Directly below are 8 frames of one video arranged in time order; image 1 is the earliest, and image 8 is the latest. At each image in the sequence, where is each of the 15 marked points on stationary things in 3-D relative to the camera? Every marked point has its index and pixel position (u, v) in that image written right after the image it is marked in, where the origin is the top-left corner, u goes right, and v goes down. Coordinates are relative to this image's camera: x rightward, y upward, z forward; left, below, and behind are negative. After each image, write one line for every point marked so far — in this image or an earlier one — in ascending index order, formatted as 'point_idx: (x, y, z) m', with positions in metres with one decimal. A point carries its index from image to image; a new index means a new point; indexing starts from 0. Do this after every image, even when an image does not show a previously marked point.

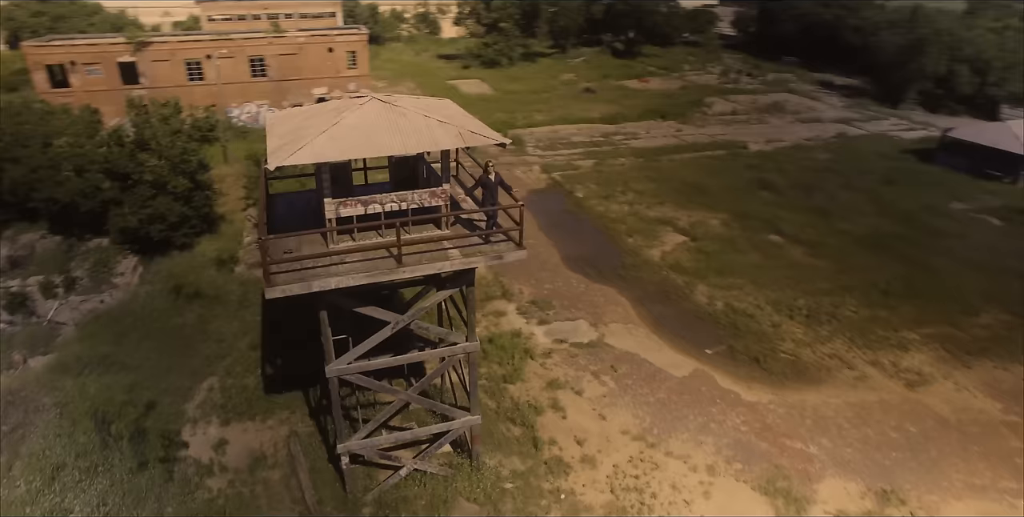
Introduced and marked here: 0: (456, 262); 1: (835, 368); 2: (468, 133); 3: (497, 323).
0: (-0.8, 0.0, +9.3) m
1: (+7.7, -2.6, +15.6) m
2: (-0.6, +1.8, +9.1) m
3: (-0.4, -1.7, +17.3) m
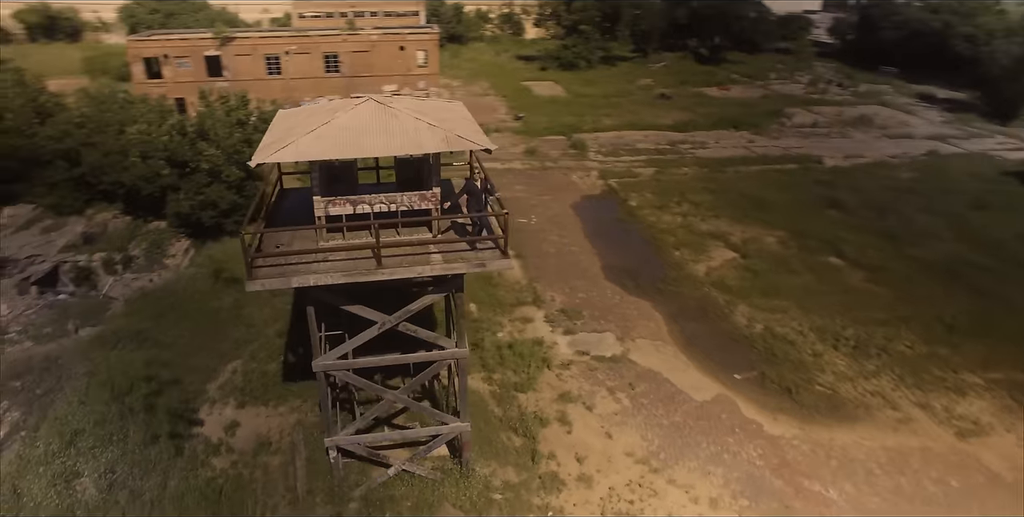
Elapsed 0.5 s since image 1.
0: (-1.1, -0.1, +9.2) m
1: (+8.0, -3.3, +14.4) m
2: (-0.8, +1.7, +9.0) m
3: (+0.2, -1.9, +17.1) m
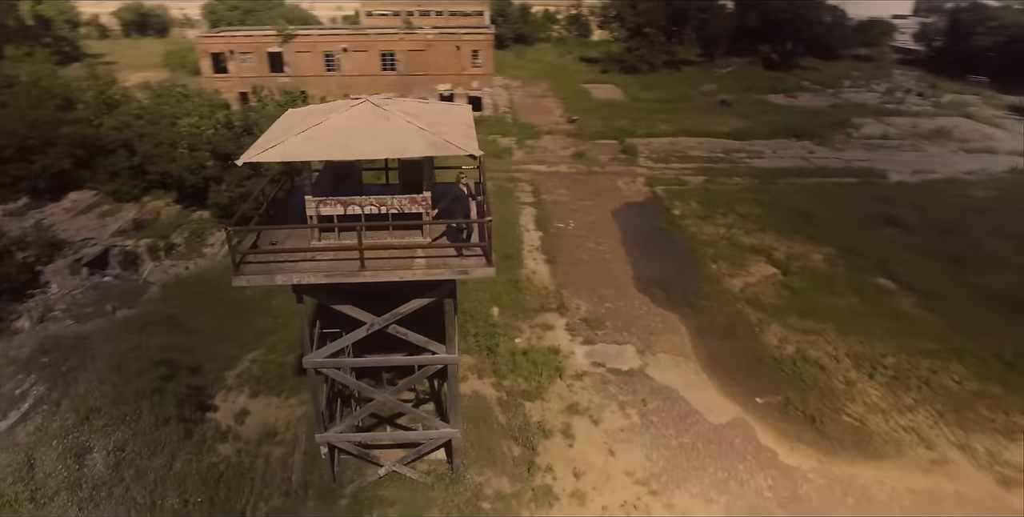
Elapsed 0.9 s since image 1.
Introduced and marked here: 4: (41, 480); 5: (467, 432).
0: (-1.3, -0.2, +9.1) m
1: (+8.1, -3.8, +13.4) m
2: (-1.0, +1.6, +8.9) m
3: (+0.7, -2.0, +16.9) m
4: (-7.9, -3.7, +10.9) m
5: (-0.9, -3.5, +13.2) m
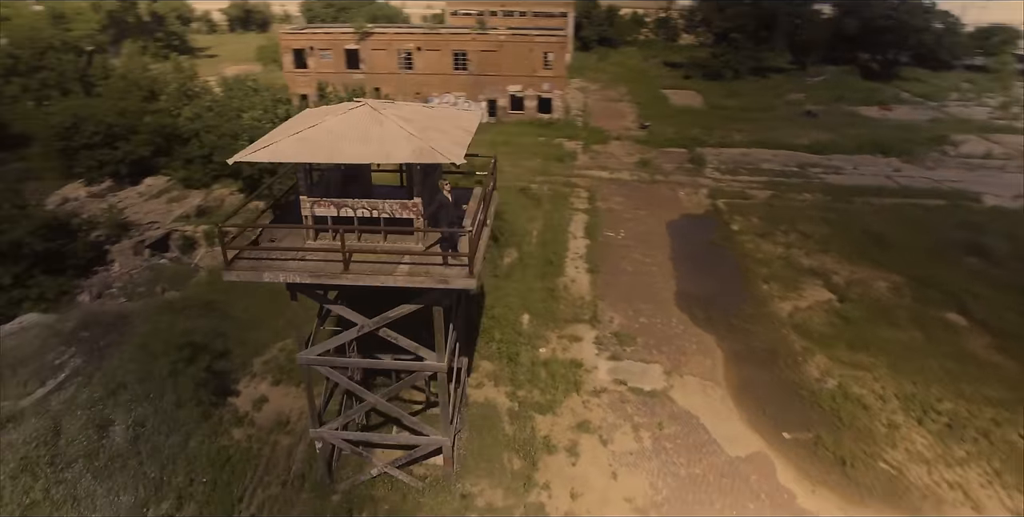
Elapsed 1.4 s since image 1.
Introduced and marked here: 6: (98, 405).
0: (-1.6, -0.3, +9.1) m
1: (+8.1, -4.5, +12.1) m
2: (-1.2, +1.5, +8.8) m
3: (+1.4, -2.3, +16.5) m
4: (-8.0, -3.4, +11.7) m
5: (-0.9, -3.6, +13.1) m
6: (-8.1, -2.8, +12.8) m
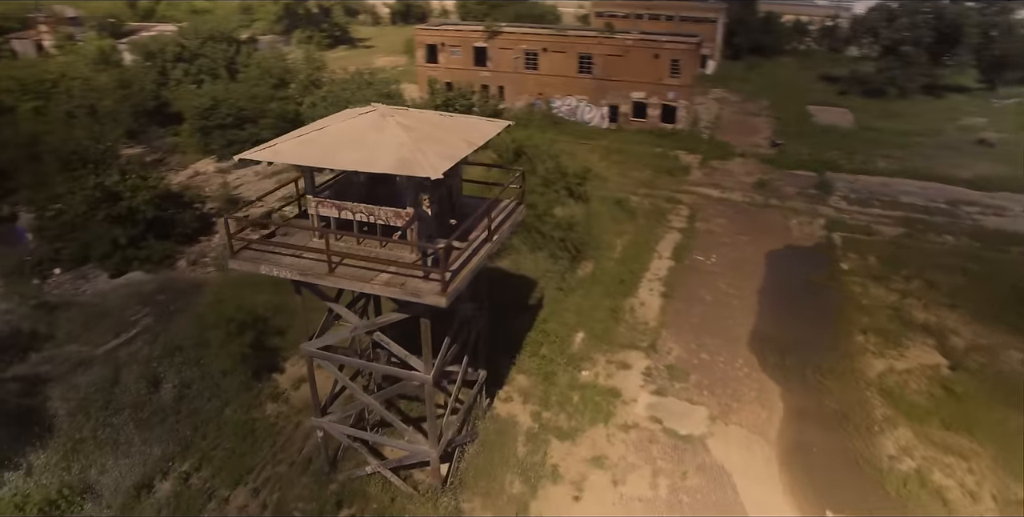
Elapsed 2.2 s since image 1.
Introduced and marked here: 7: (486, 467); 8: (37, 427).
0: (-1.9, -0.4, +9.0) m
1: (+7.6, -5.7, +9.9) m
2: (-1.3, +1.3, +8.7) m
3: (+2.4, -2.8, +15.7) m
4: (-7.9, -2.8, +13.1) m
5: (-0.7, -3.9, +12.8) m
6: (-7.7, -2.3, +14.2) m
7: (-0.5, -4.0, +12.5) m
8: (-8.9, -3.2, +12.2) m
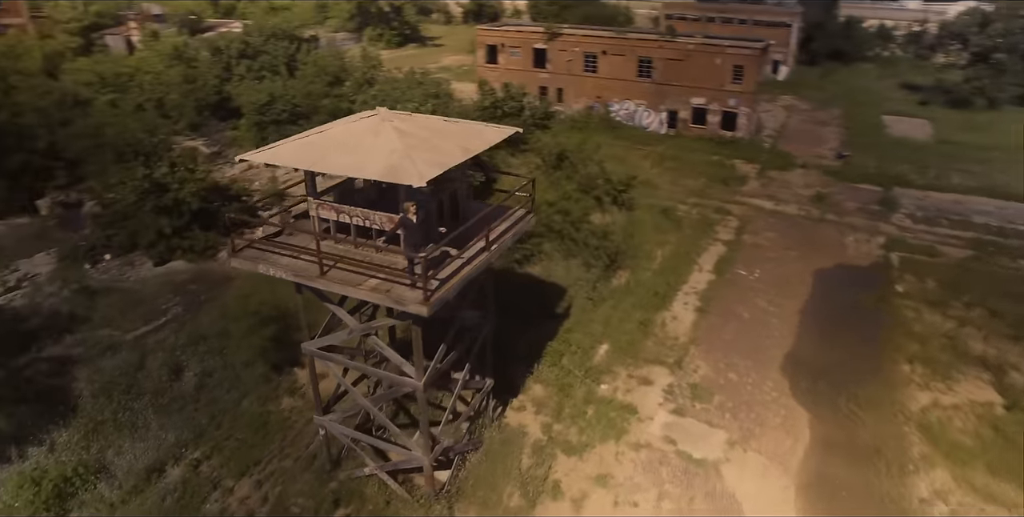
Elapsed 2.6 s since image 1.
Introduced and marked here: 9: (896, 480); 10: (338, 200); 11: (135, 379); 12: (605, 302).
0: (-2.1, -0.4, +9.0) m
1: (+7.3, -6.2, +8.9) m
2: (-1.5, +1.2, +8.6) m
3: (+2.7, -3.1, +15.2) m
4: (-7.7, -2.6, +13.7) m
5: (-0.6, -4.0, +12.7) m
6: (-7.4, -2.1, +14.7) m
7: (-0.5, -4.1, +12.3) m
8: (-8.9, -2.9, +12.9) m
9: (+7.4, -4.3, +12.7) m
10: (-2.6, +0.9, +9.8) m
11: (-7.9, -2.6, +13.7) m
12: (+2.6, -1.2, +18.4) m
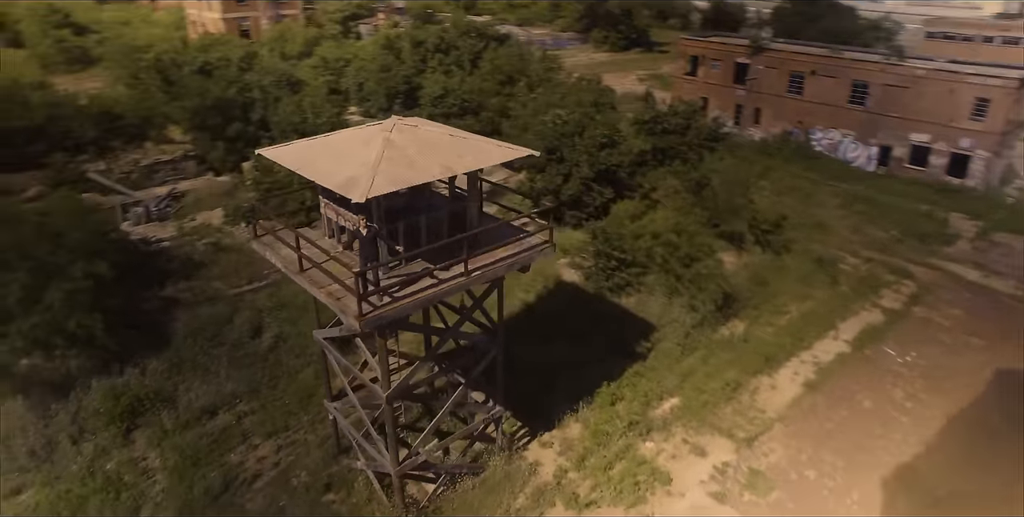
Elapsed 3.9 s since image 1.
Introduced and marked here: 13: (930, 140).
0: (-2.7, -0.5, +9.2) m
1: (+4.9, -7.8, +6.2) m
2: (-2.0, +1.0, +8.6) m
3: (+3.4, -4.1, +13.5) m
4: (-6.8, -1.8, +15.6) m
5: (-0.8, -4.3, +12.3) m
6: (-6.0, -1.4, +16.4) m
7: (-0.8, -4.5, +11.9) m
8: (-8.1, -1.9, +15.2) m
9: (+6.7, -6.0, +9.7) m
10: (-2.7, +0.9, +10.1) m
11: (-6.9, -1.8, +15.6) m
12: (+4.6, -2.4, +16.5) m
13: (+17.4, +4.9, +27.3) m
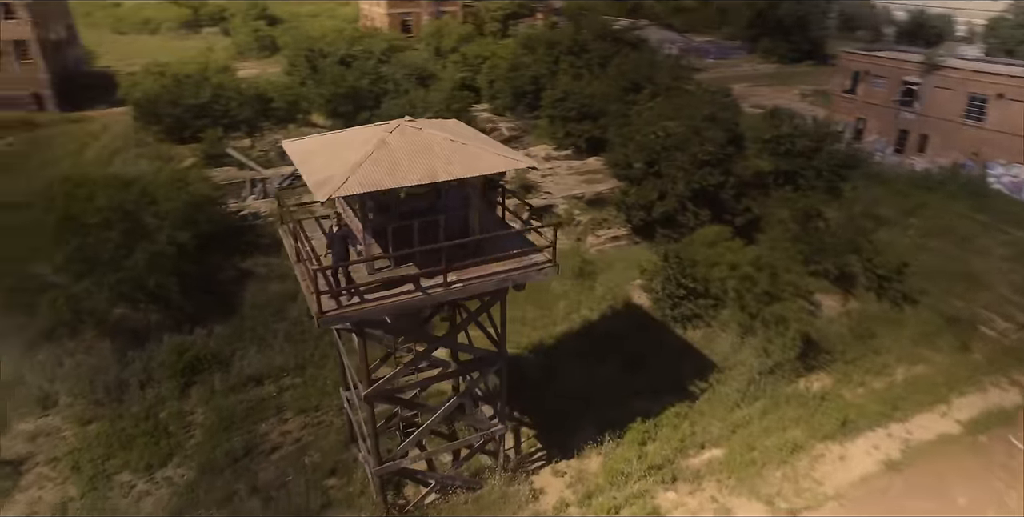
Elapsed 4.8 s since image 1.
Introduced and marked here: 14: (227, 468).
0: (-3.0, -0.4, +9.4) m
1: (+2.7, -8.5, +4.7) m
2: (-2.3, +1.1, +8.6) m
3: (+3.4, -4.7, +12.2) m
4: (-5.6, -1.3, +16.6) m
5: (-0.9, -4.5, +12.0) m
6: (-4.6, -1.0, +17.2) m
7: (-1.0, -4.6, +11.6) m
8: (-7.0, -1.2, +16.6) m
9: (+5.4, -7.0, +7.7) m
10: (-2.6, +0.9, +10.2) m
11: (-5.7, -1.2, +16.7) m
12: (+5.6, -3.2, +14.7) m
13: (+21.4, +2.3, +21.9) m
14: (-5.6, -4.1, +12.8) m
